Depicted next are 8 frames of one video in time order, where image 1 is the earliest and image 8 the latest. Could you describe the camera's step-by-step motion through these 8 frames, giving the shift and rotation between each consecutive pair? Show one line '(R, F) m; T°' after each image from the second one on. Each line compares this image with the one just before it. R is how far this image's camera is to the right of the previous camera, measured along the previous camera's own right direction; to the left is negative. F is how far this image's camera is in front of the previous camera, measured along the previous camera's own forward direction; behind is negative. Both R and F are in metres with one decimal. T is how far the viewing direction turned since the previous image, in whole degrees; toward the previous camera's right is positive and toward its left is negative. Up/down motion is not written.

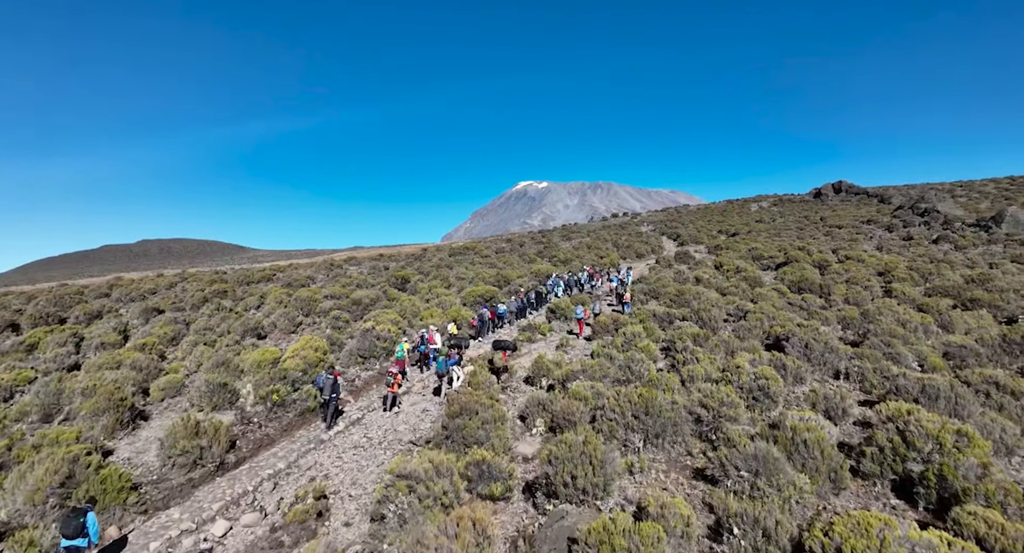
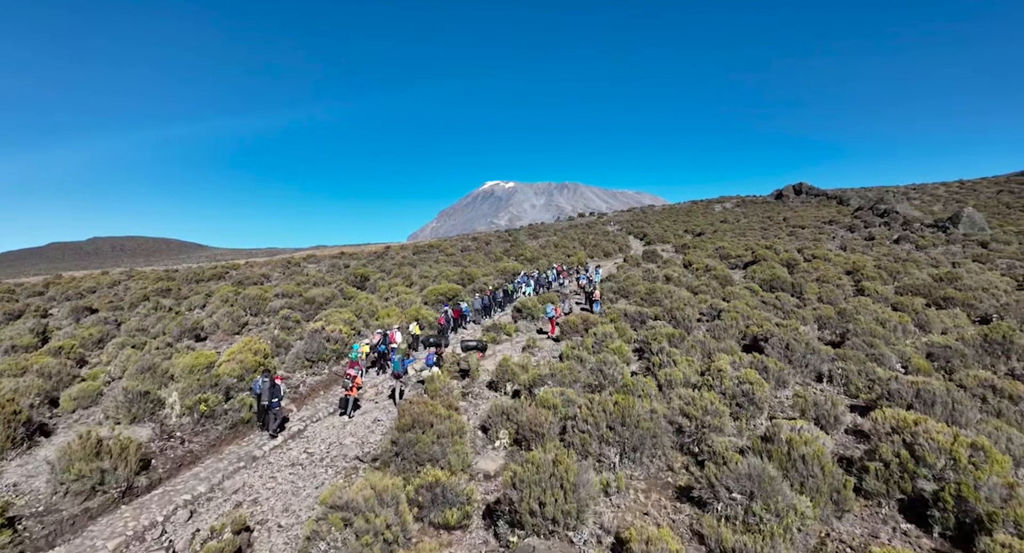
(+0.2, +1.2) m; +4°
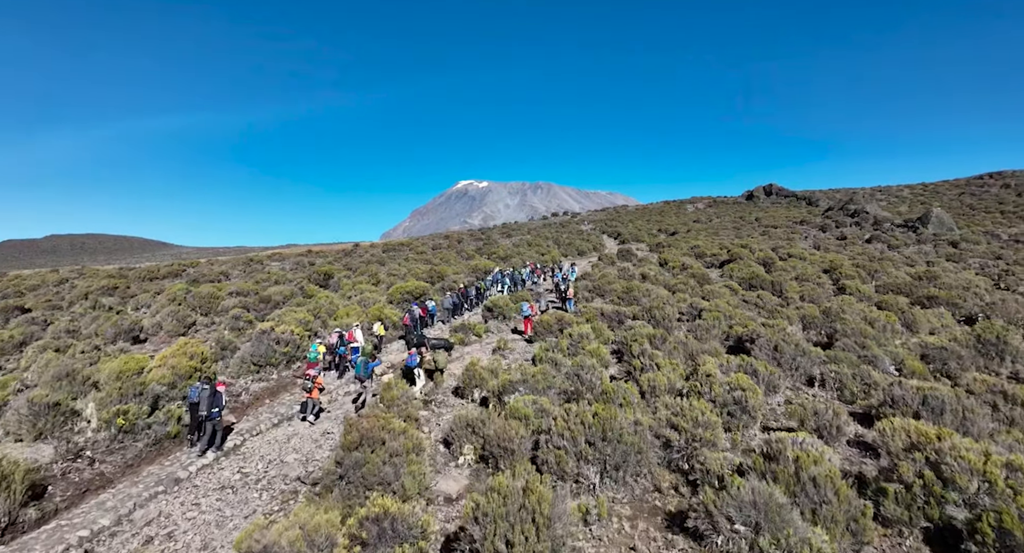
(+0.2, +1.2) m; +3°
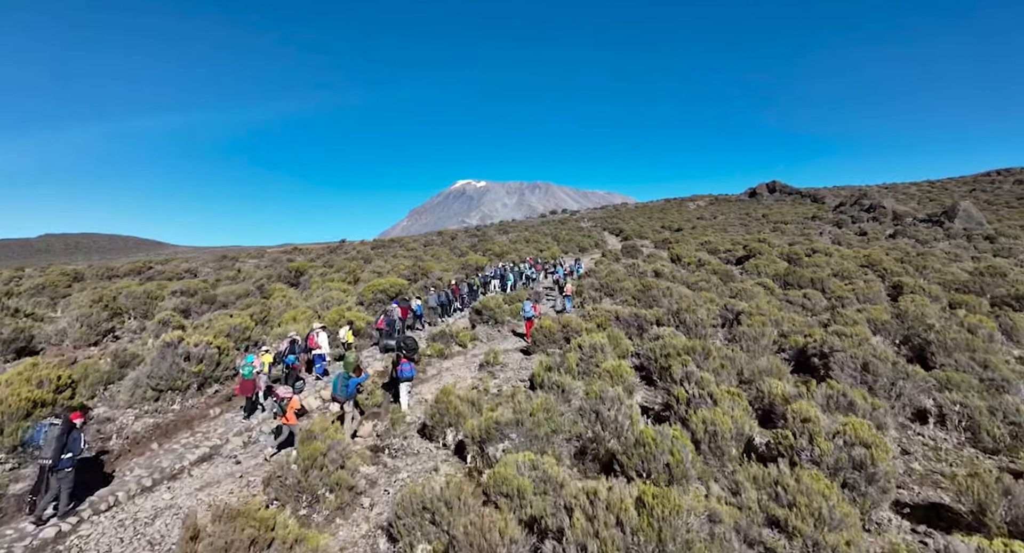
(+0.2, +3.4) m; 0°
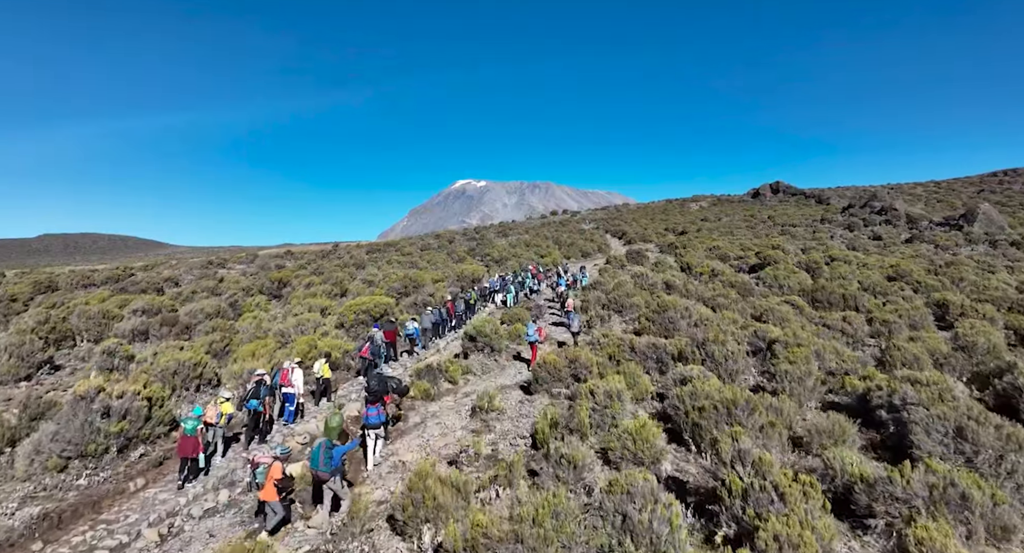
(0.0, +1.9) m; 0°
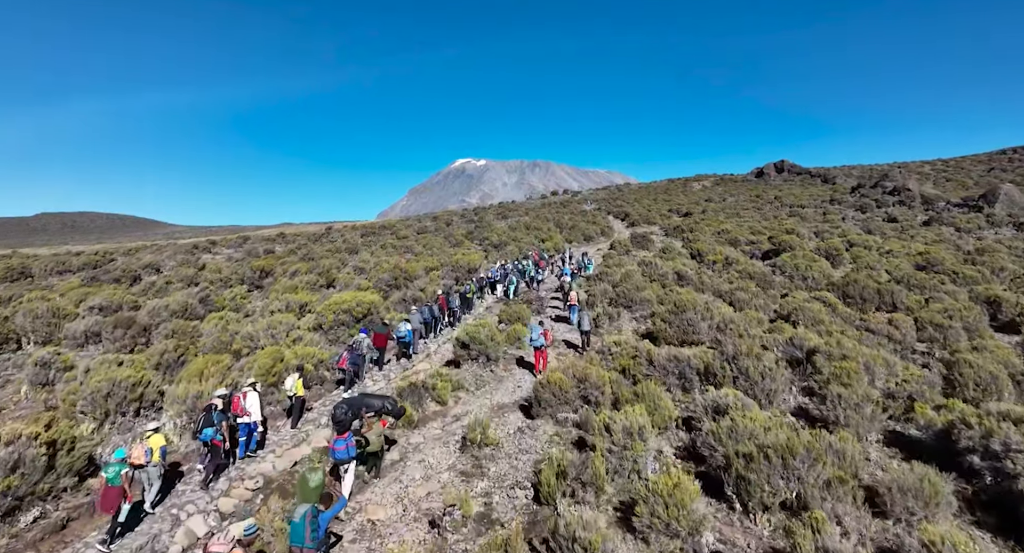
(0.0, +1.8) m; 0°
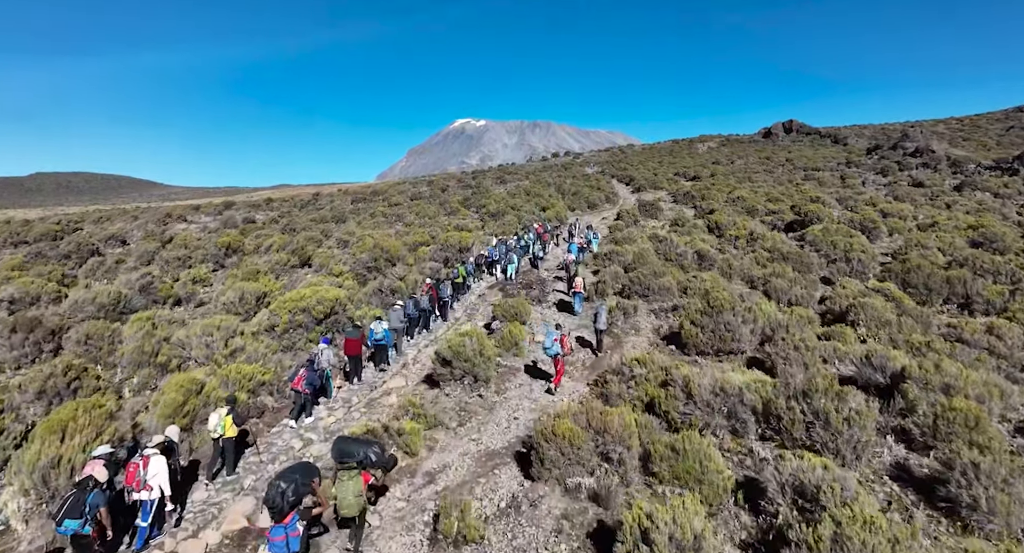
(+0.1, +2.7) m; 0°
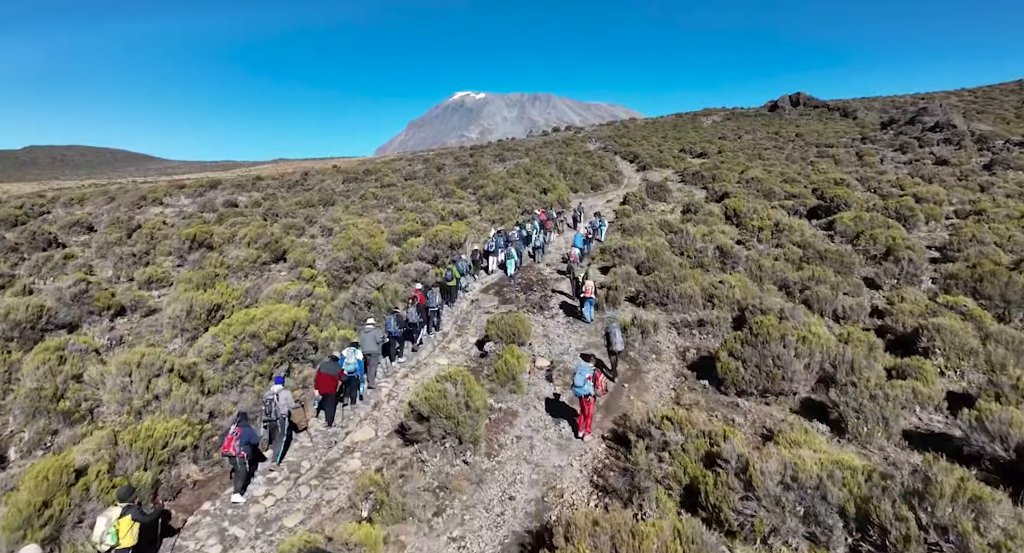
(+0.1, +2.2) m; 0°
